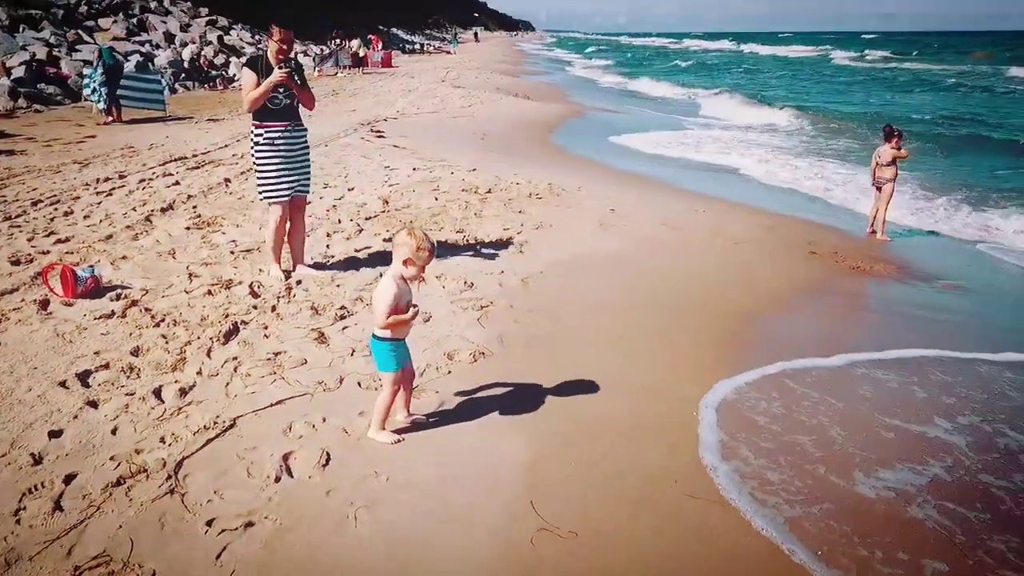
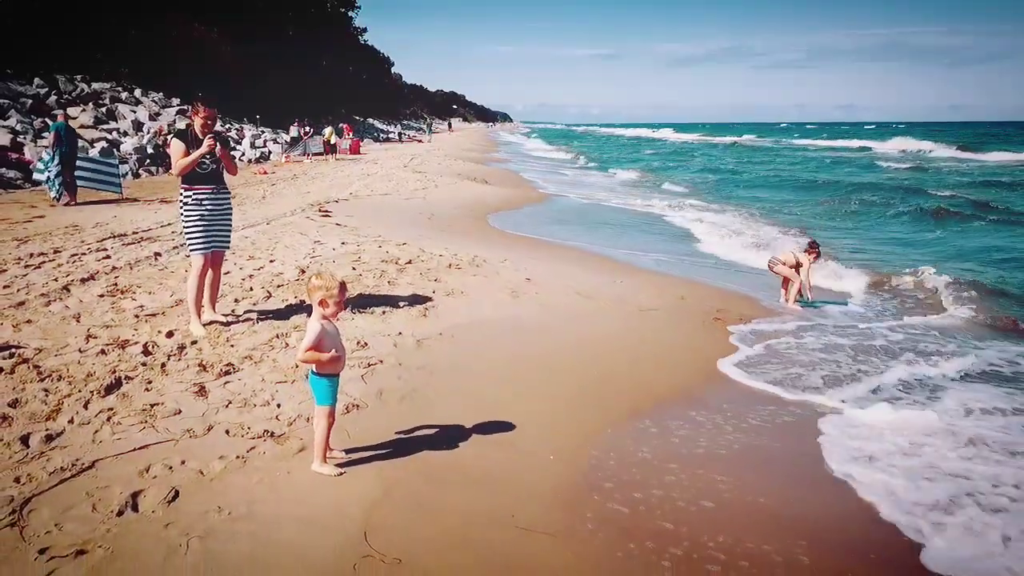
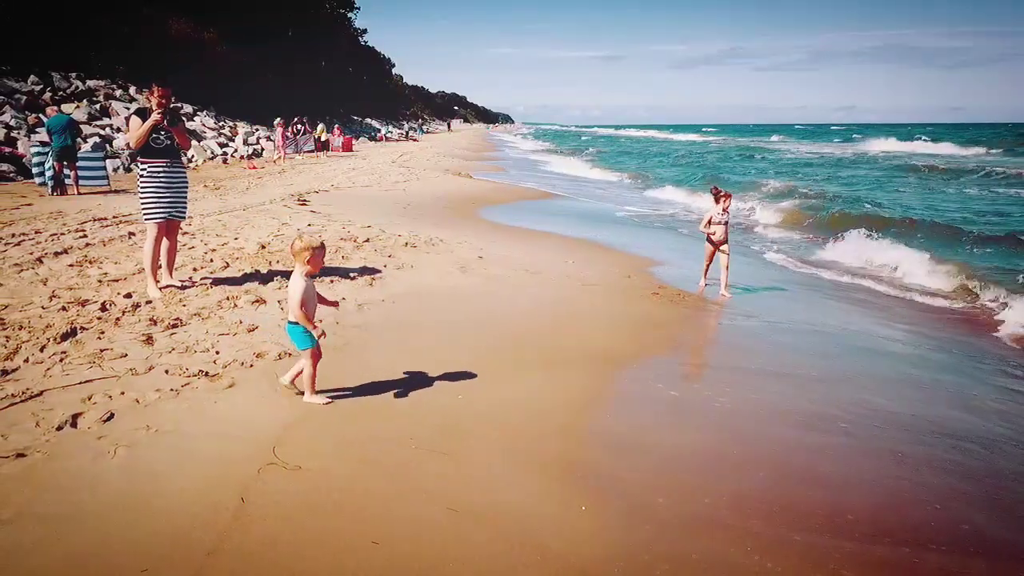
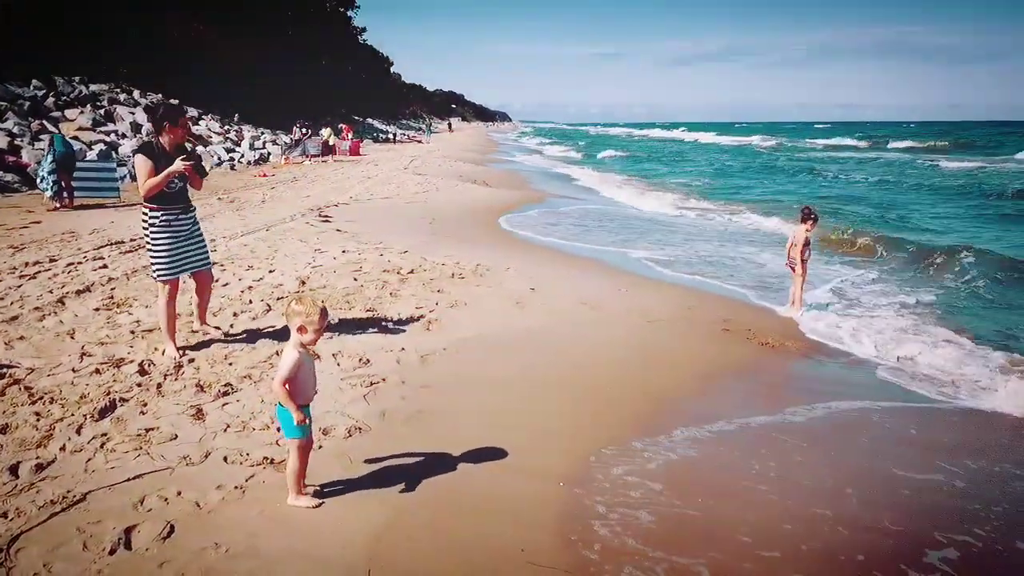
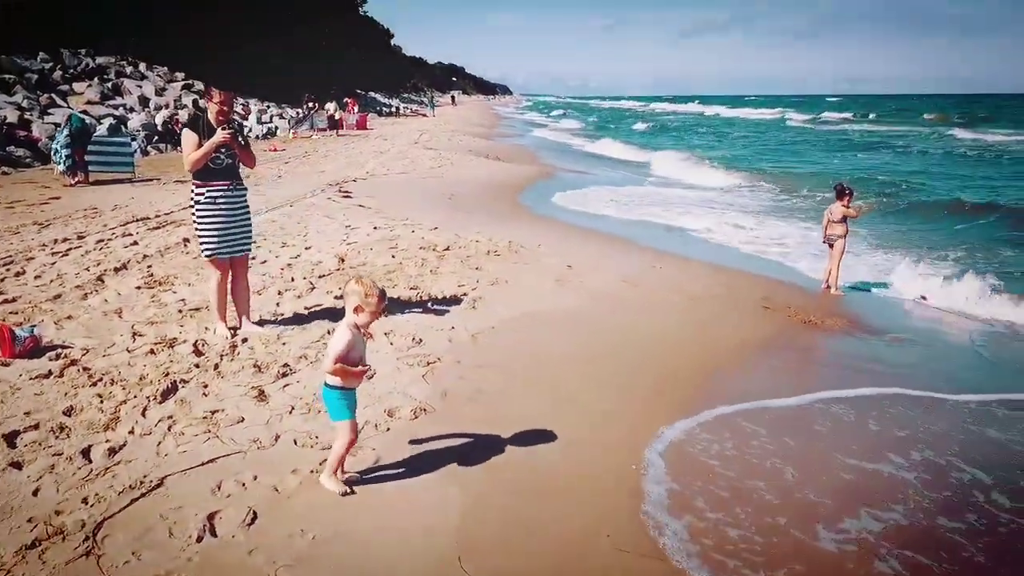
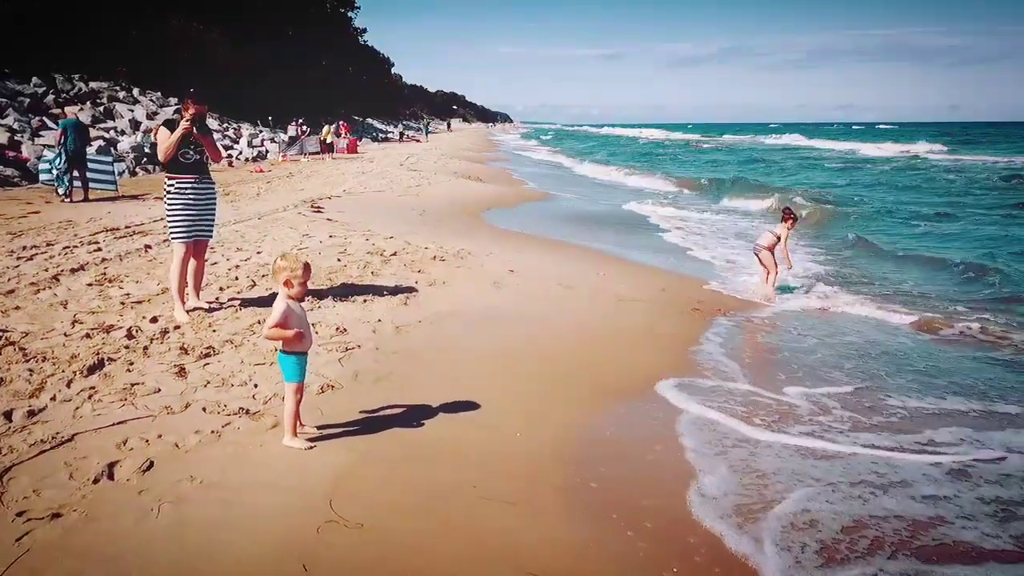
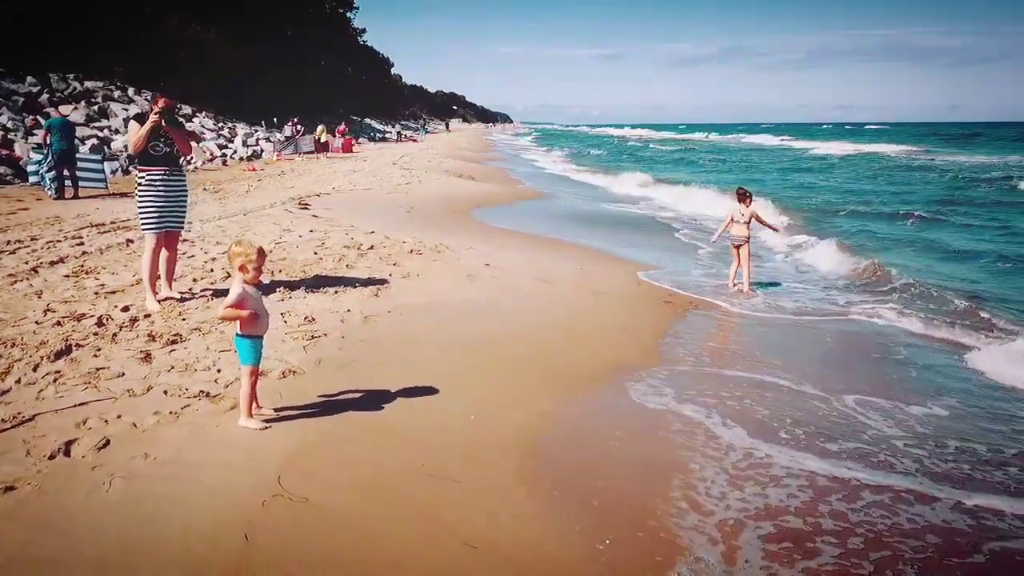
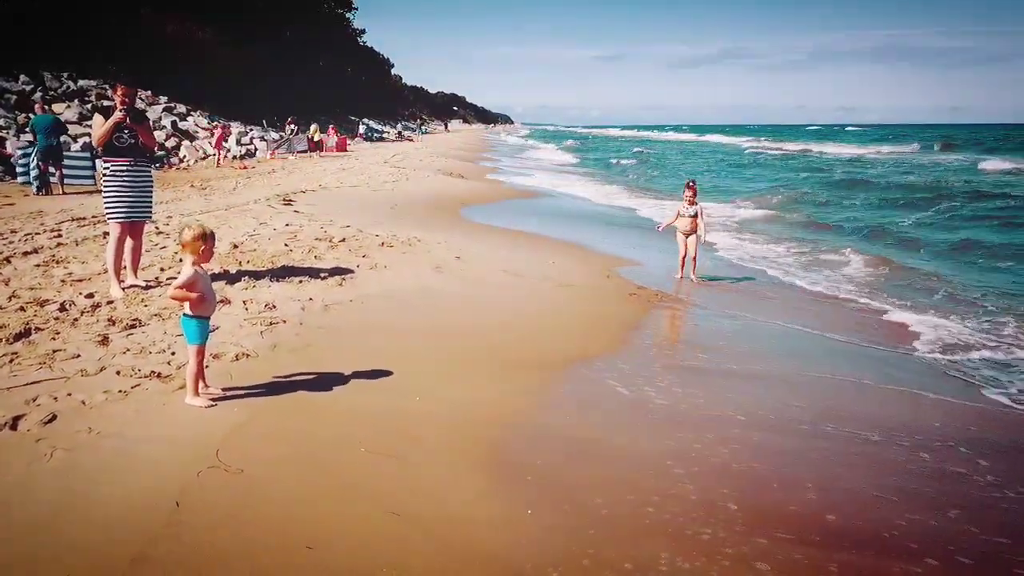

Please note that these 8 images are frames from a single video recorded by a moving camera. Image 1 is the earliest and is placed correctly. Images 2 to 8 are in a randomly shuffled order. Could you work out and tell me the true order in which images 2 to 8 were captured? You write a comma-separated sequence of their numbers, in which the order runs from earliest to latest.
5, 4, 2, 6, 7, 8, 3
